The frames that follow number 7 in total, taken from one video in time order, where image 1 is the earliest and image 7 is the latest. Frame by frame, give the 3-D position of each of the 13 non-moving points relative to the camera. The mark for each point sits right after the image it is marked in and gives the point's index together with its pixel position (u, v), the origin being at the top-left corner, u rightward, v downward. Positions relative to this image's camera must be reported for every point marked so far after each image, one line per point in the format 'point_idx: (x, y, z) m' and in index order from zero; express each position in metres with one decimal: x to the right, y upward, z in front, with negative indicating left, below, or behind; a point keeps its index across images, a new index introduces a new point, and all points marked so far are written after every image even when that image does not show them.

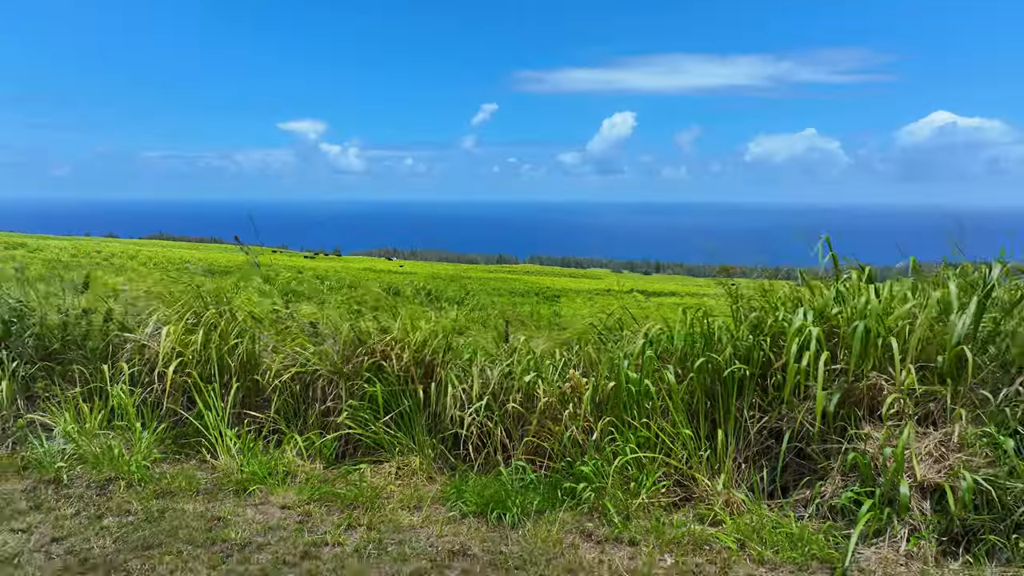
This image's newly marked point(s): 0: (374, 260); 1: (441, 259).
0: (-3.5, +0.7, +14.2) m
1: (-1.8, +0.8, +14.4) m
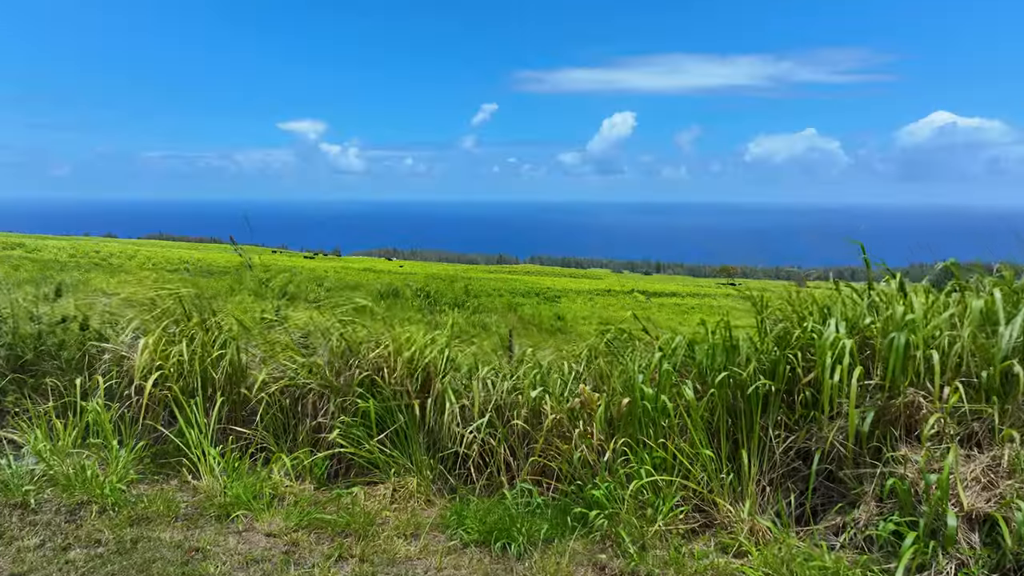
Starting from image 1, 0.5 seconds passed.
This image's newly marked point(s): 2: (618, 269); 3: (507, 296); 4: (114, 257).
0: (-3.5, +0.7, +14.0) m
1: (-1.8, +0.7, +14.2) m
2: (+2.8, +0.5, +14.7) m
3: (-0.1, -0.4, +9.5) m
4: (-10.3, +0.8, +14.3) m
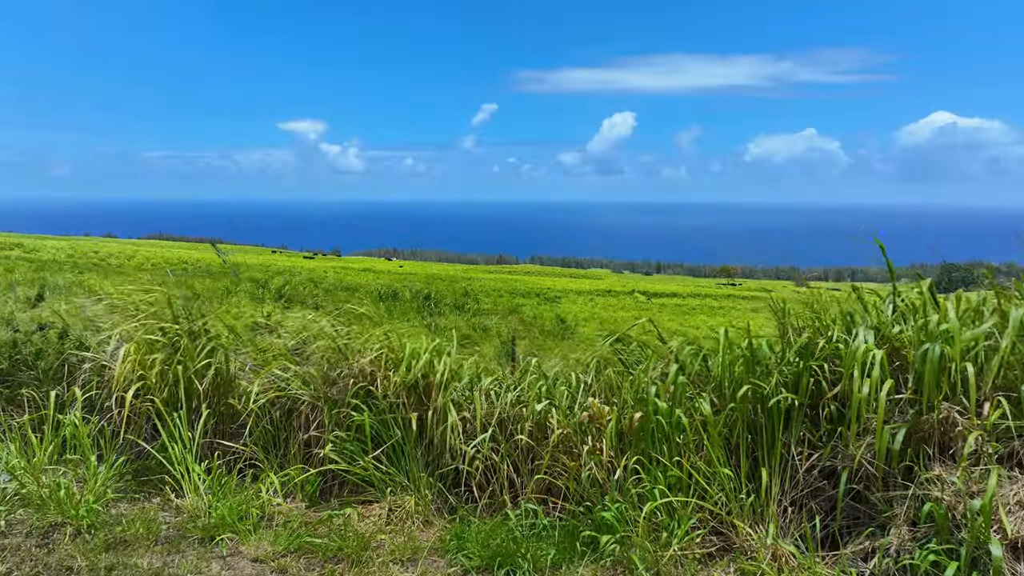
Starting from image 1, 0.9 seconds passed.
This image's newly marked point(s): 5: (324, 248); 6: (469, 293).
0: (-3.4, +0.6, +13.8) m
1: (-1.8, +0.7, +14.1) m
2: (+2.8, +0.5, +14.6) m
3: (-0.1, -0.4, +9.4) m
4: (-10.3, +0.8, +14.2) m
5: (-5.0, +1.0, +14.8) m
6: (-0.7, -0.3, +9.4) m
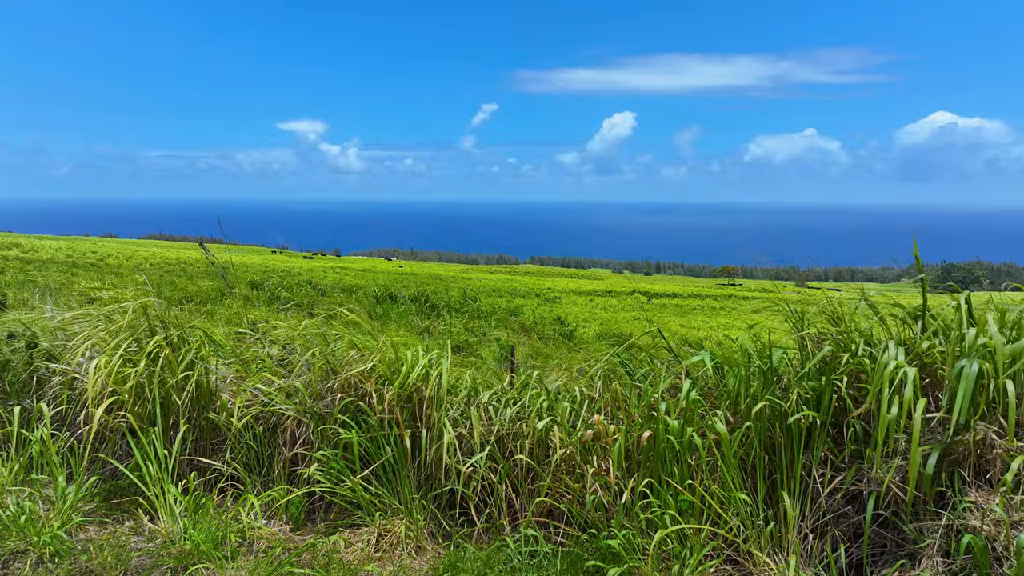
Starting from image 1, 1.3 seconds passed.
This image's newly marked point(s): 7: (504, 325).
0: (-3.4, +0.6, +13.7) m
1: (-1.8, +0.7, +13.9) m
2: (+2.8, +0.5, +14.5) m
3: (-0.1, -0.4, +9.2) m
4: (-10.3, +0.8, +14.0) m
5: (-5.0, +1.0, +14.7) m
6: (-0.7, -0.4, +9.2) m
7: (-0.1, -0.6, +8.8) m
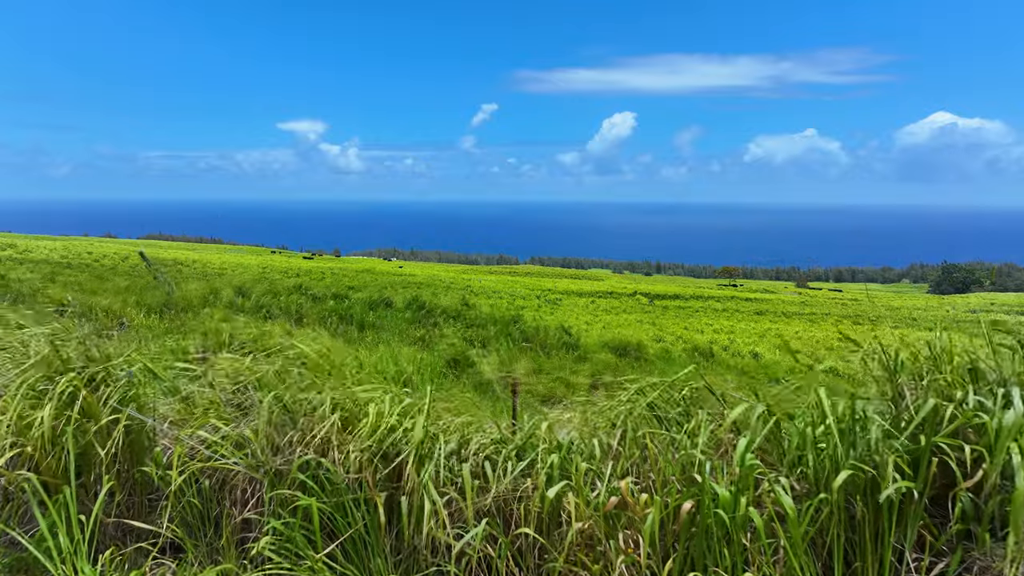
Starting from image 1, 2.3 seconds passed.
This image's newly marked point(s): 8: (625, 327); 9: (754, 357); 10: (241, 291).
0: (-3.4, +0.5, +13.3) m
1: (-1.8, +0.6, +13.5) m
2: (+2.8, +0.4, +14.1) m
3: (-0.1, -0.5, +8.8) m
4: (-10.3, +0.7, +13.6) m
5: (-5.0, +0.9, +14.3) m
6: (-0.7, -0.4, +8.8) m
7: (-0.1, -0.7, +8.4) m
8: (+3.5, -1.2, +17.9) m
9: (+6.1, -1.7, +14.3) m
10: (-4.5, -0.1, +9.1) m
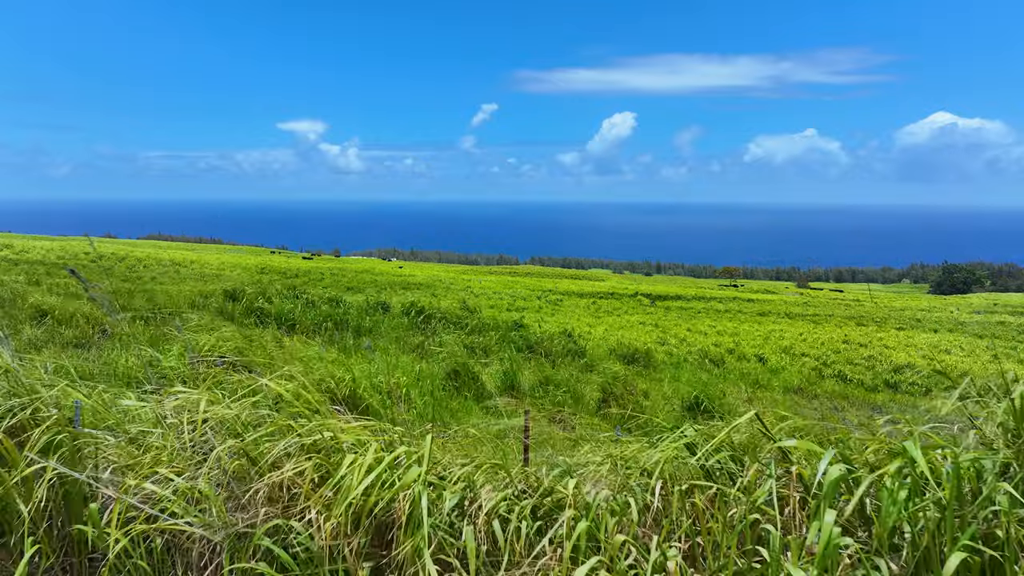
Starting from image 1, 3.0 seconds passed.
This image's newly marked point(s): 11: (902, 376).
0: (-3.4, +0.5, +13.0) m
1: (-1.8, +0.6, +13.2) m
2: (+2.9, +0.3, +13.8) m
3: (0.0, -0.6, +8.5) m
4: (-10.2, +0.6, +13.3) m
5: (-5.0, +0.9, +14.0) m
6: (-0.7, -0.5, +8.5) m
7: (-0.1, -0.7, +8.1) m
8: (+3.6, -1.3, +17.6) m
9: (+6.1, -1.8, +14.0) m
10: (-4.5, -0.1, +8.8) m
11: (+9.9, -2.2, +14.2) m
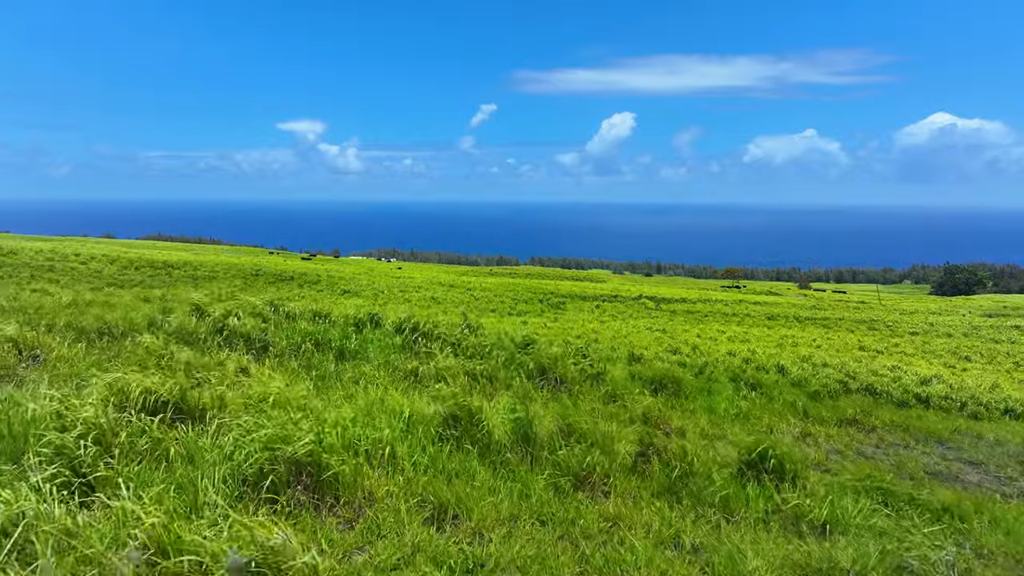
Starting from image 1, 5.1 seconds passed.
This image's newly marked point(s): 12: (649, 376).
0: (-3.3, +0.3, +12.1) m
1: (-1.7, +0.4, +12.3) m
2: (+2.9, +0.2, +12.8) m
3: (0.0, -0.7, +7.6) m
4: (-10.1, +0.5, +12.4) m
5: (-4.9, +0.7, +13.0) m
6: (-0.6, -0.6, +7.6) m
7: (0.0, -0.9, +7.2) m
8: (+3.6, -1.5, +16.7) m
9: (+6.2, -2.0, +13.1) m
10: (-4.4, -0.3, +7.9) m
11: (+9.9, -2.4, +13.3) m
12: (+1.8, -1.1, +7.2) m
